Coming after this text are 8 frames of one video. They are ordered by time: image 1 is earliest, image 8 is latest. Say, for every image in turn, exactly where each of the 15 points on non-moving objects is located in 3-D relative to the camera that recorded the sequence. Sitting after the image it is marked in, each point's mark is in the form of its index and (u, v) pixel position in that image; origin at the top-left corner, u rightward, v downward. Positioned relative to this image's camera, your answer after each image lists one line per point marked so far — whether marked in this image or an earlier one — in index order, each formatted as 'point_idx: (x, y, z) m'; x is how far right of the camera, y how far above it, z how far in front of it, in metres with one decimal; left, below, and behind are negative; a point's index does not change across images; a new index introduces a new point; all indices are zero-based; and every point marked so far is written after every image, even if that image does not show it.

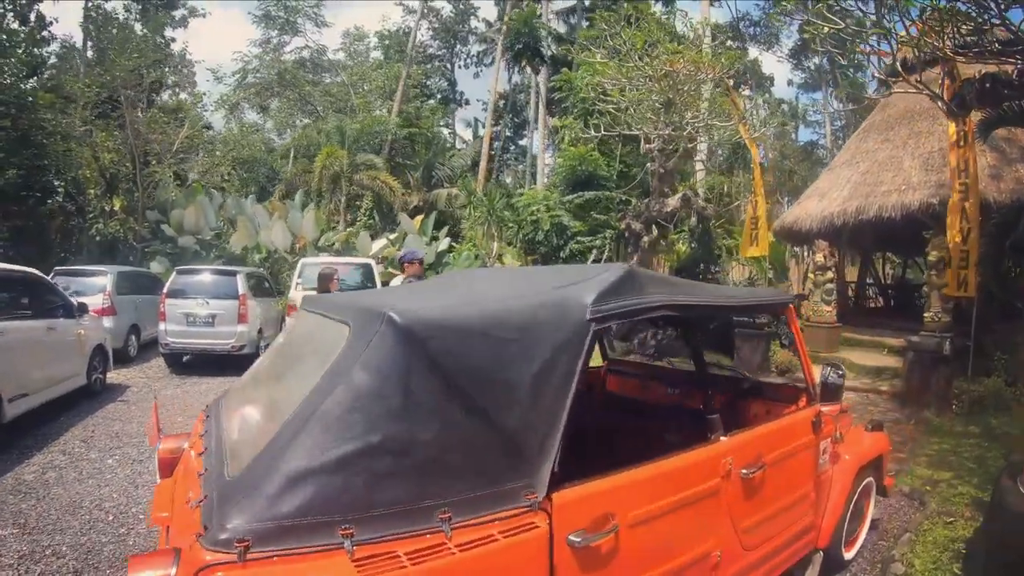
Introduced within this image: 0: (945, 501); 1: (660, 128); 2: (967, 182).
0: (+2.5, -1.3, +4.4) m
1: (+1.7, +2.0, +9.9) m
2: (+3.9, +0.9, +6.4) m
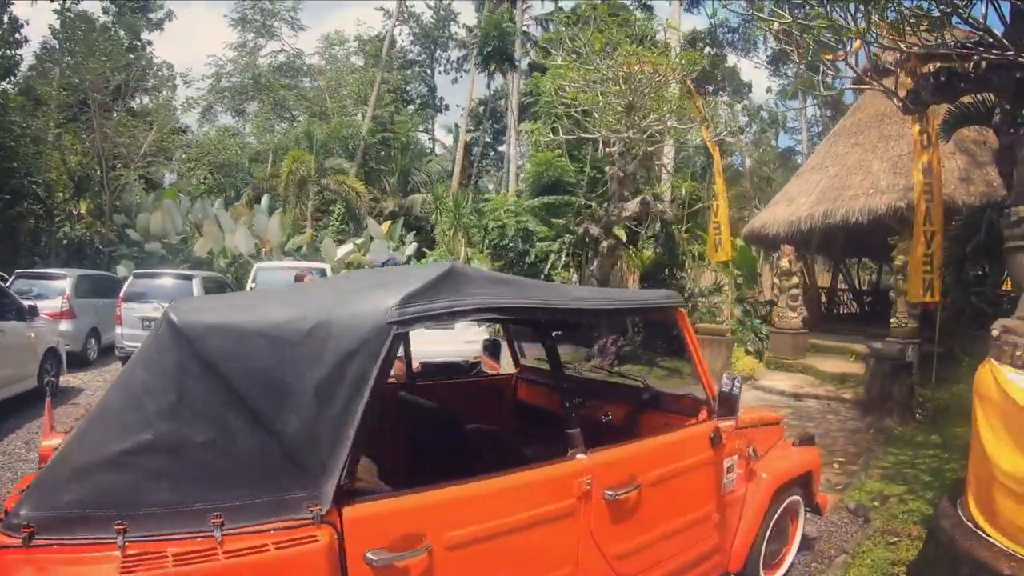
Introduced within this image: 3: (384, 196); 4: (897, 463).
0: (+2.1, -1.3, +4.2) m
1: (+1.2, +2.0, +9.7) m
2: (+3.5, +0.9, +6.2) m
3: (-3.1, +2.2, +18.4) m
4: (+2.6, -1.2, +5.1) m
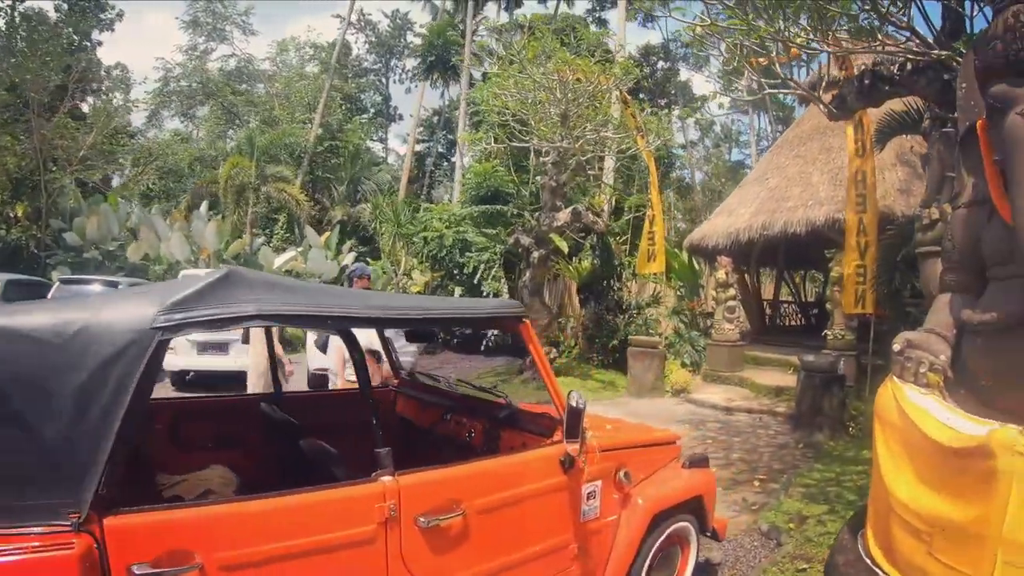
0: (+1.6, -1.3, +4.0) m
1: (+0.4, +1.8, +9.5) m
2: (+2.9, +0.8, +6.1) m
3: (-4.3, +2.0, +18.0) m
4: (+2.0, -1.3, +4.9) m
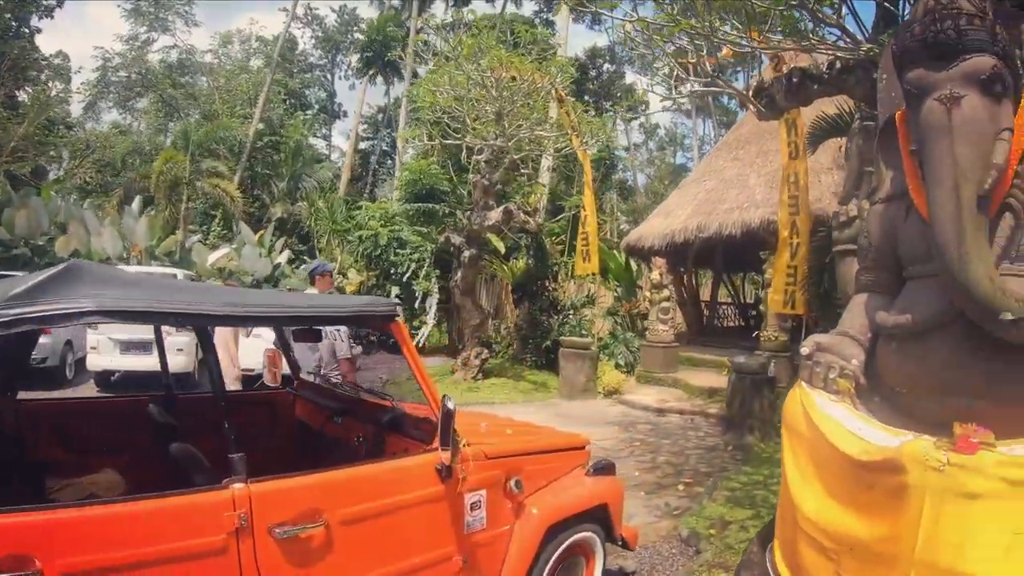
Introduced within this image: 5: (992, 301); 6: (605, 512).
0: (+1.1, -1.3, +3.8) m
1: (-0.3, +1.8, +9.3) m
2: (+2.3, +0.7, +6.1) m
3: (-5.6, +2.0, +17.5) m
4: (+1.5, -1.3, +4.8) m
5: (+1.3, 0.0, +2.0) m
6: (+0.4, -1.0, +3.5) m
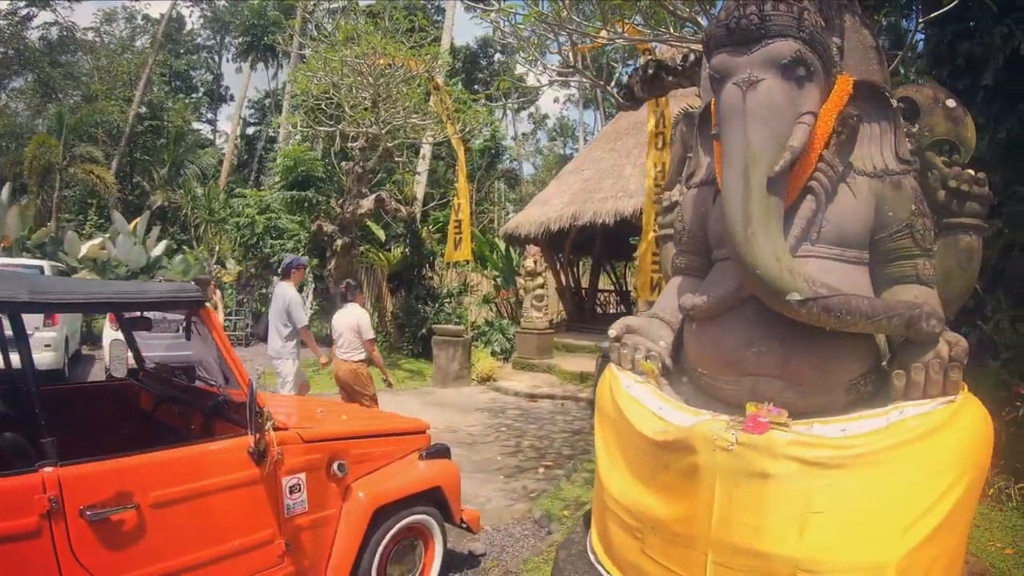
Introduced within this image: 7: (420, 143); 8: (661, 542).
0: (+0.3, -1.3, +3.9) m
1: (-1.7, +2.0, +9.1) m
2: (+1.3, +0.8, +6.2) m
3: (-7.9, +2.2, +16.6) m
4: (+0.6, -1.2, +4.9) m
5: (+0.7, 0.0, +2.1) m
6: (-0.3, -1.0, +3.5) m
7: (-1.2, +2.0, +10.1) m
8: (+0.4, -0.8, +2.2) m
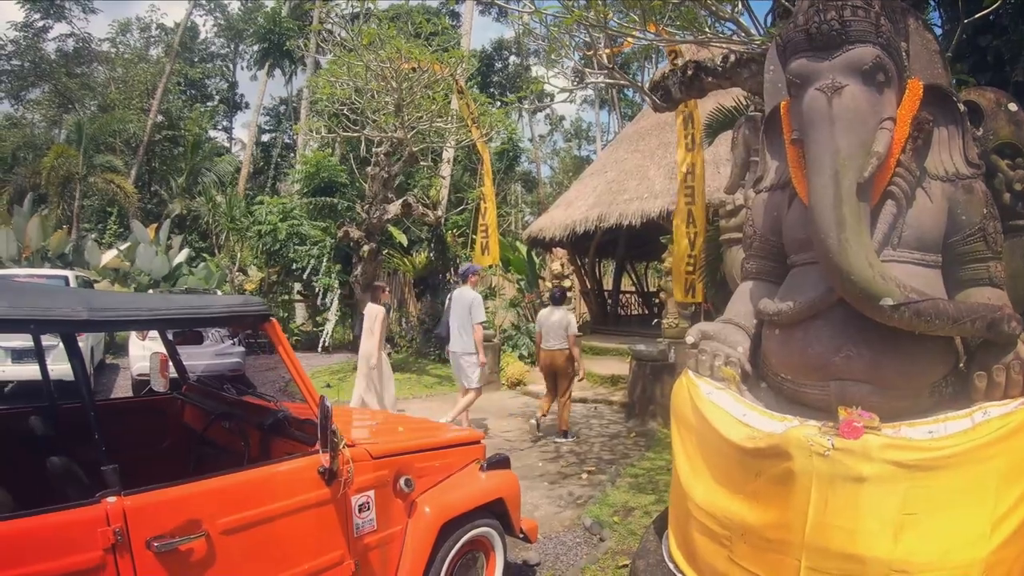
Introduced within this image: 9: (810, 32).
0: (+0.6, -1.3, +3.9) m
1: (-1.5, +1.9, +9.1) m
2: (+1.5, +0.8, +6.2) m
3: (-7.6, +2.0, +16.7) m
4: (+0.9, -1.2, +4.8) m
5: (+1.0, 0.0, +2.1) m
6: (-0.1, -1.0, +3.5) m
7: (-1.0, +1.9, +10.1) m
8: (+0.7, -0.8, +2.2) m
9: (+0.9, +0.8, +2.3) m
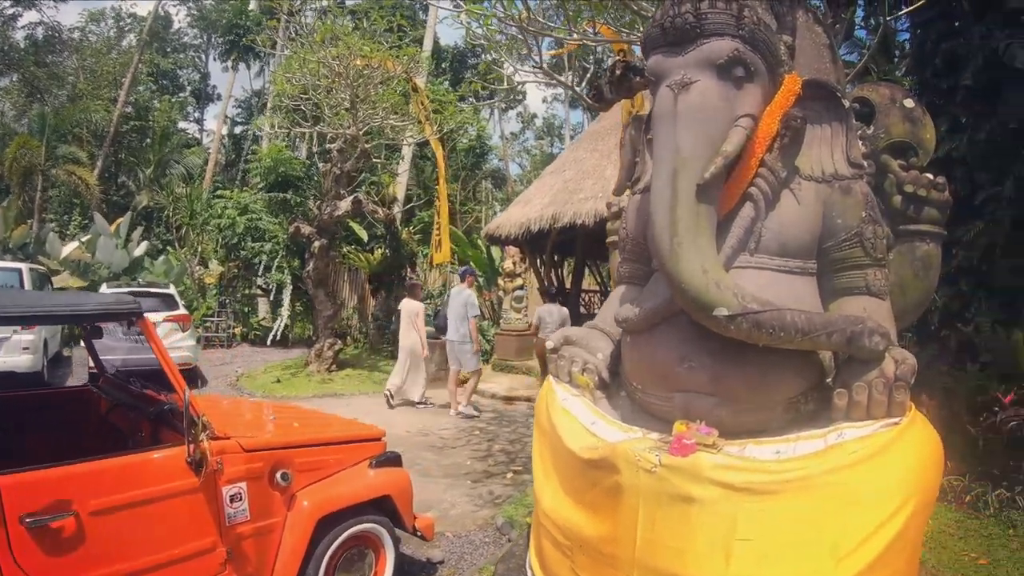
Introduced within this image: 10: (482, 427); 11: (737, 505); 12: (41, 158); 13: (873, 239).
0: (+0.1, -1.3, +3.8) m
1: (-2.0, +1.9, +9.0) m
2: (+1.0, +0.8, +6.1) m
3: (-8.2, +2.2, +16.5) m
4: (+0.4, -1.2, +4.8) m
5: (+0.5, 0.0, +2.0) m
6: (-0.5, -1.0, +3.4) m
7: (-1.5, +2.0, +10.0) m
8: (+0.2, -0.8, +2.2) m
9: (+0.5, +0.8, +2.3) m
10: (-0.3, -1.2, +6.7) m
11: (+0.6, -0.6, +2.0) m
12: (-9.0, +2.5, +14.2) m
13: (+1.2, +0.2, +2.5) m
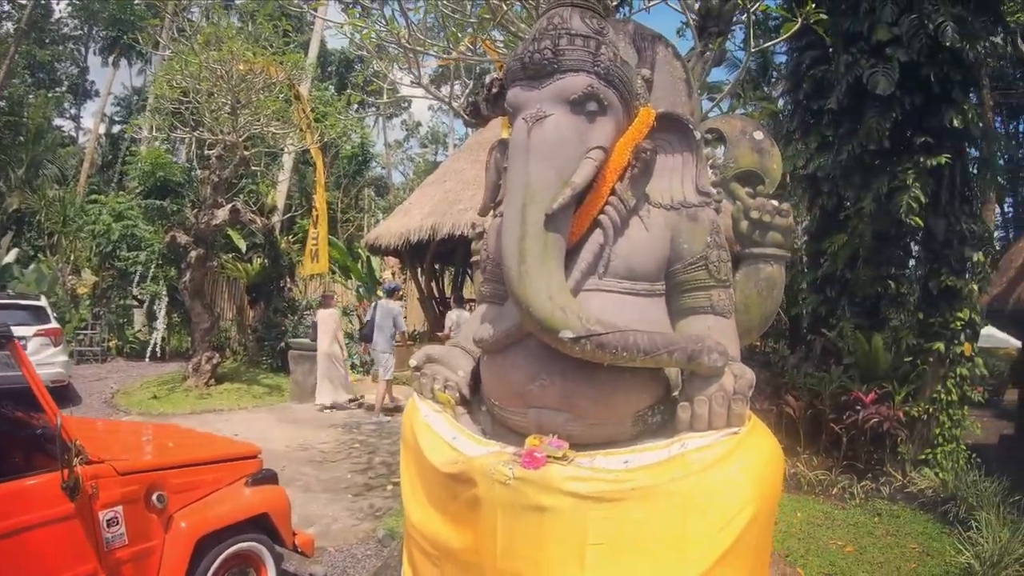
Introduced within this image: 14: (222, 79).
0: (-0.5, -1.4, +3.8) m
1: (-3.2, +1.8, +8.8) m
2: (+0.1, +0.7, +6.3) m
3: (-10.3, +2.0, +15.5) m
4: (-0.3, -1.3, +4.9) m
5: (+0.1, -0.1, +2.1) m
6: (-1.1, -1.1, +3.4) m
7: (-2.8, +1.8, +9.8) m
8: (-0.2, -0.9, +2.3) m
9: (0.0, +0.7, +2.4) m
10: (-1.2, -1.3, +6.7) m
11: (+0.2, -0.6, +2.1) m
12: (-10.8, +2.4, +13.1) m
13: (+0.7, +0.1, +2.7) m
14: (-3.2, +2.4, +8.7) m
